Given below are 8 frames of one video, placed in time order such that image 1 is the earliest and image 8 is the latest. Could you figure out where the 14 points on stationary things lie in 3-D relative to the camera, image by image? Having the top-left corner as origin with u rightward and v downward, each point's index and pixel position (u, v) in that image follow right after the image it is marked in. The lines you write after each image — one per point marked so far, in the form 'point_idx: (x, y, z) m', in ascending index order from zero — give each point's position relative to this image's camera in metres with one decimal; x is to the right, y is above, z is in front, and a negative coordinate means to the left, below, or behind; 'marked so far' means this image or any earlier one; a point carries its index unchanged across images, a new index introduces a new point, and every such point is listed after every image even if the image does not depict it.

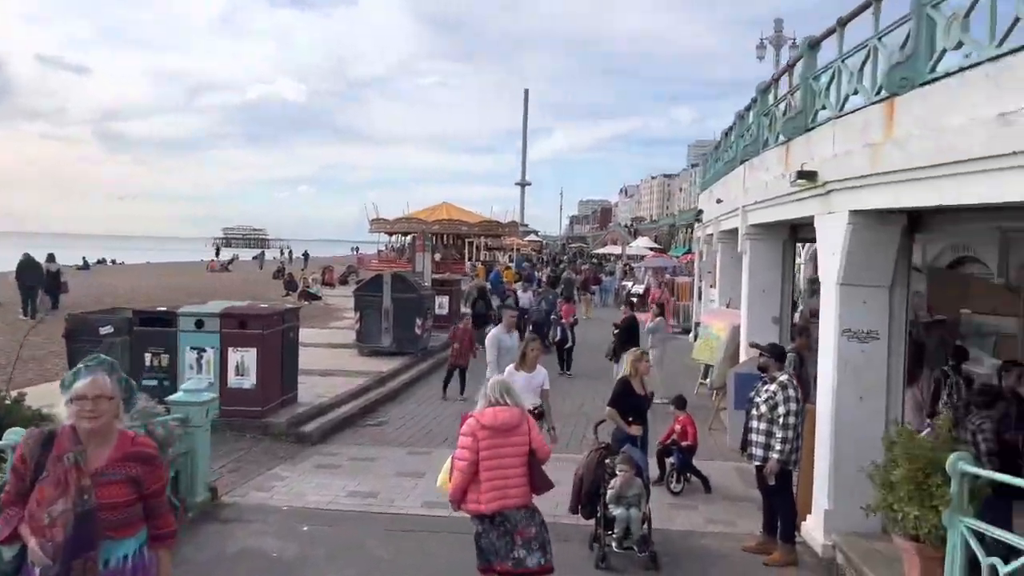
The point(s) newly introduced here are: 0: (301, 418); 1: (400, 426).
0: (-2.7, -1.7, +10.6) m
1: (-1.5, -1.9, +11.4) m
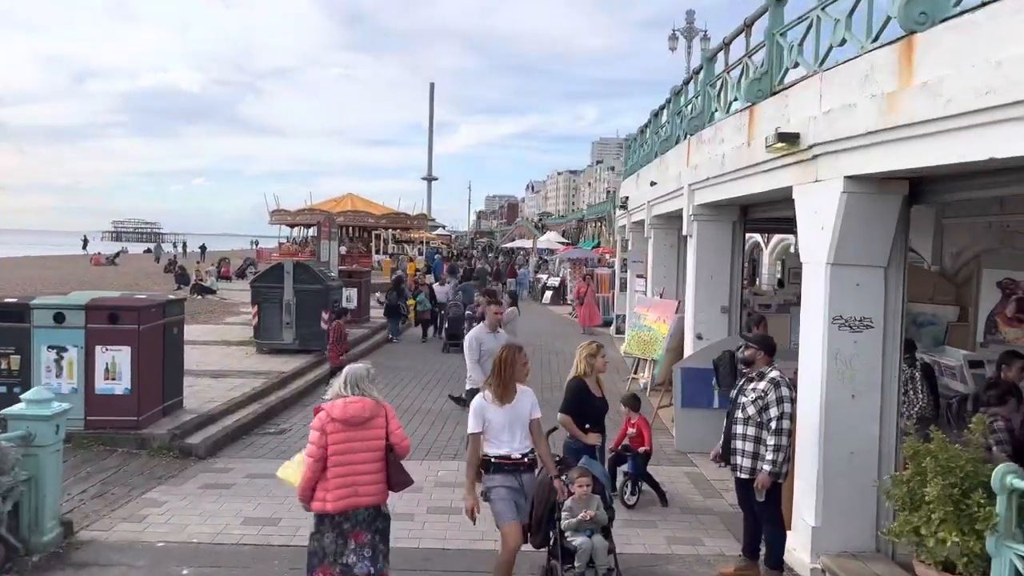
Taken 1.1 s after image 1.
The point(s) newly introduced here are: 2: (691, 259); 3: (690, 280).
0: (-3.6, -1.5, +9.0) m
1: (-2.5, -1.8, +9.9) m
2: (+2.1, +0.3, +9.5) m
3: (+2.1, +0.1, +9.7) m
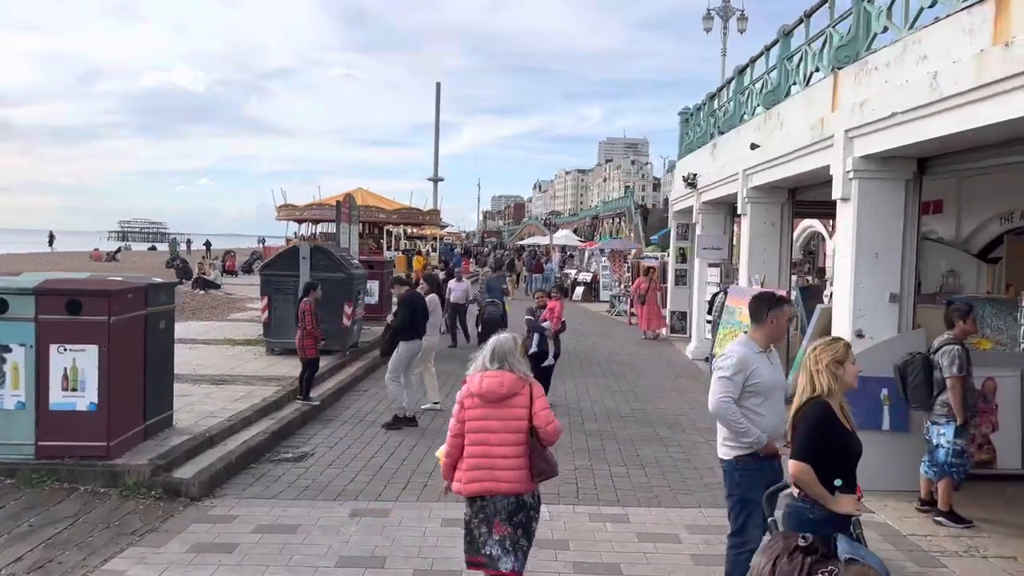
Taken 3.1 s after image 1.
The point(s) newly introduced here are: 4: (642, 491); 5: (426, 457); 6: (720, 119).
0: (-2.7, -1.4, +6.7) m
1: (-1.7, -1.6, +7.6) m
2: (+2.9, +0.5, +7.1) m
3: (+2.9, +0.2, +7.3) m
4: (+1.1, -1.7, +6.8) m
5: (-0.8, -1.6, +7.7) m
6: (+3.5, +2.8, +13.8) m
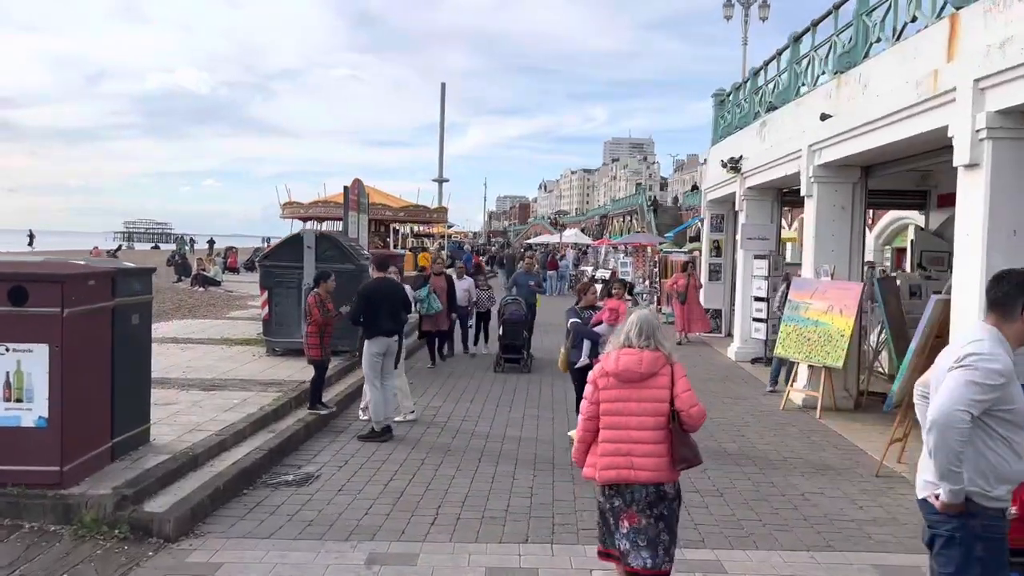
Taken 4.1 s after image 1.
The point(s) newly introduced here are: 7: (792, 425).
0: (-2.4, -1.3, +5.3) m
1: (-1.3, -1.5, +6.2) m
2: (+3.3, +0.6, +5.8) m
3: (+3.3, +0.3, +6.0) m
4: (+1.4, -1.6, +5.5) m
5: (-0.4, -1.5, +6.4) m
6: (+3.9, +2.9, +12.4) m
7: (+3.0, -1.5, +8.7) m
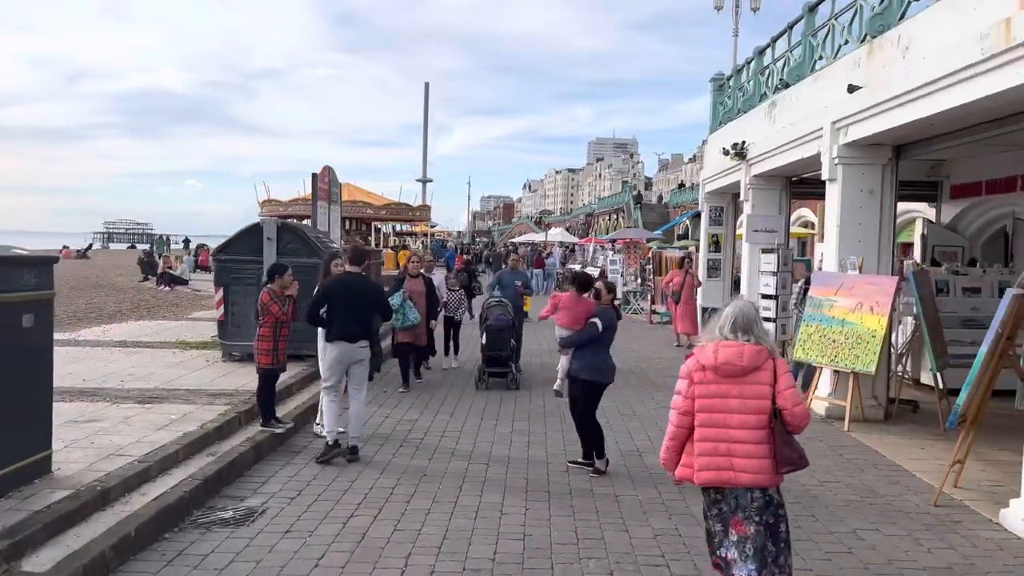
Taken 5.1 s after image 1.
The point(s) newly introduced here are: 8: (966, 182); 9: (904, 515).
0: (-2.4, -1.2, +4.1) m
1: (-1.4, -1.5, +5.1) m
2: (+3.2, +0.6, +4.7) m
3: (+3.2, +0.4, +4.9) m
4: (+1.4, -1.6, +4.4) m
5: (-0.5, -1.5, +5.2) m
6: (+3.7, +3.0, +11.4) m
7: (+2.8, -1.4, +7.6) m
8: (+7.5, +1.7, +13.7) m
9: (+2.6, -1.5, +5.4) m
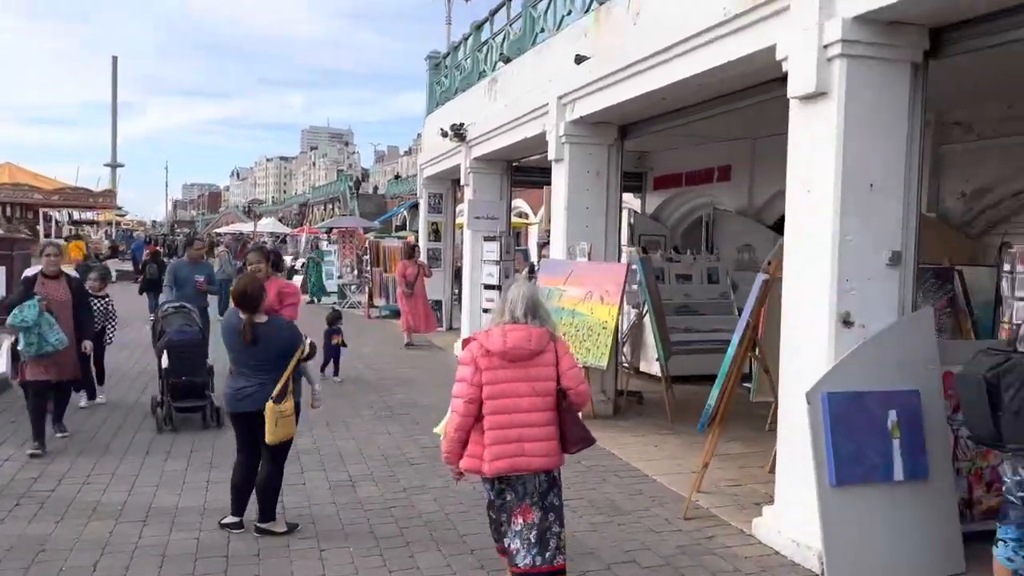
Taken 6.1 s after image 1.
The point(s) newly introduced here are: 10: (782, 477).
0: (-3.5, -1.3, +1.8) m
1: (-2.8, -1.5, +3.1) m
2: (+1.6, +0.7, +4.2) m
3: (+1.6, +0.5, +4.4) m
4: (0.0, -1.5, +3.3) m
5: (-2.0, -1.4, +3.5) m
6: (-0.2, +3.1, +10.6) m
7: (+0.3, -1.3, +6.9) m
8: (+2.7, +1.9, +14.2) m
9: (+0.8, -1.4, +4.7) m
10: (+1.5, -1.0, +4.5) m
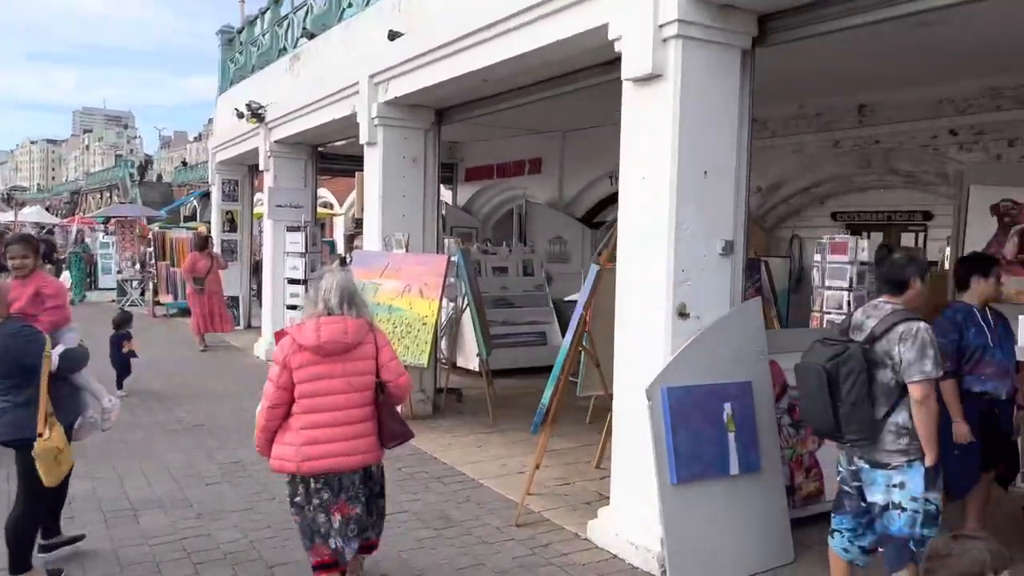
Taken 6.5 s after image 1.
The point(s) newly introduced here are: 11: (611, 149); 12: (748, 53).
0: (-3.6, -1.3, +0.5) m
1: (-3.2, -1.5, +1.9) m
2: (+0.7, +0.8, +4.1) m
3: (+0.7, +0.5, +4.2) m
4: (-0.6, -1.5, +2.8) m
5: (-2.6, -1.4, +2.5) m
6: (-2.5, +3.2, +9.8) m
7: (-1.1, -1.3, +6.3) m
8: (-0.6, +2.1, +14.0) m
9: (-0.1, -1.4, +4.4) m
10: (+0.6, -1.0, +4.3) m
11: (+1.3, +1.9, +10.9) m
12: (+1.2, +1.2, +4.3) m
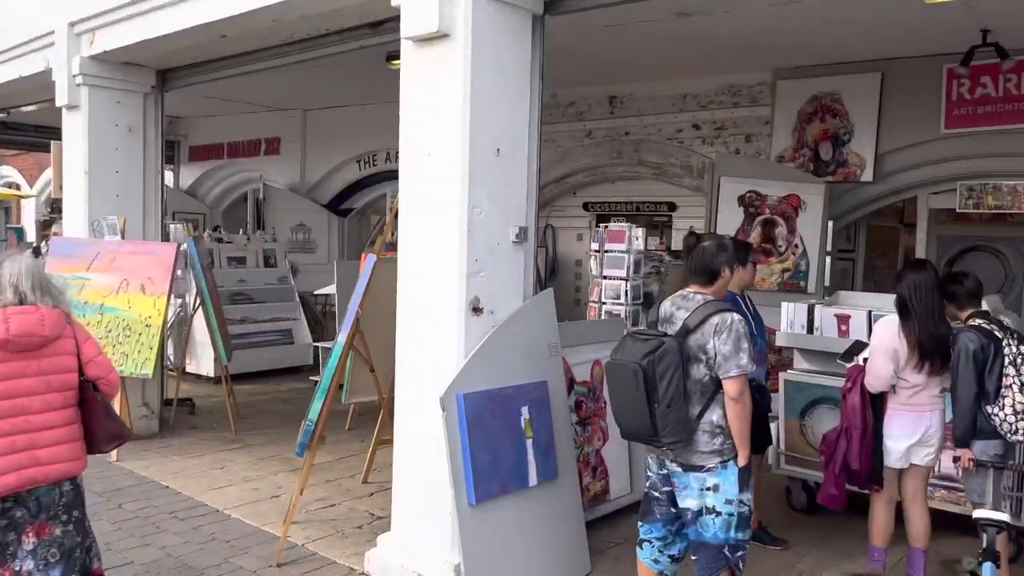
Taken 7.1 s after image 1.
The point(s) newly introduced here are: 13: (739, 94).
0: (-3.3, -1.4, -1.2) m
1: (-3.3, -1.5, +0.2) m
2: (-0.3, +0.8, +3.5) m
3: (-0.4, +0.6, +3.6) m
4: (-1.1, -1.5, +2.0) m
5: (-2.9, -1.5, +1.0) m
6: (-5.2, +3.2, +7.9) m
7: (-2.7, -1.2, +5.1) m
8: (-4.7, +2.2, +12.5) m
9: (-1.2, -1.4, +3.6) m
10: (-0.5, -1.0, +3.8) m
11: (-1.9, +2.0, +10.2) m
12: (+0.1, +1.3, +3.9) m
13: (+2.1, +1.8, +7.5) m
